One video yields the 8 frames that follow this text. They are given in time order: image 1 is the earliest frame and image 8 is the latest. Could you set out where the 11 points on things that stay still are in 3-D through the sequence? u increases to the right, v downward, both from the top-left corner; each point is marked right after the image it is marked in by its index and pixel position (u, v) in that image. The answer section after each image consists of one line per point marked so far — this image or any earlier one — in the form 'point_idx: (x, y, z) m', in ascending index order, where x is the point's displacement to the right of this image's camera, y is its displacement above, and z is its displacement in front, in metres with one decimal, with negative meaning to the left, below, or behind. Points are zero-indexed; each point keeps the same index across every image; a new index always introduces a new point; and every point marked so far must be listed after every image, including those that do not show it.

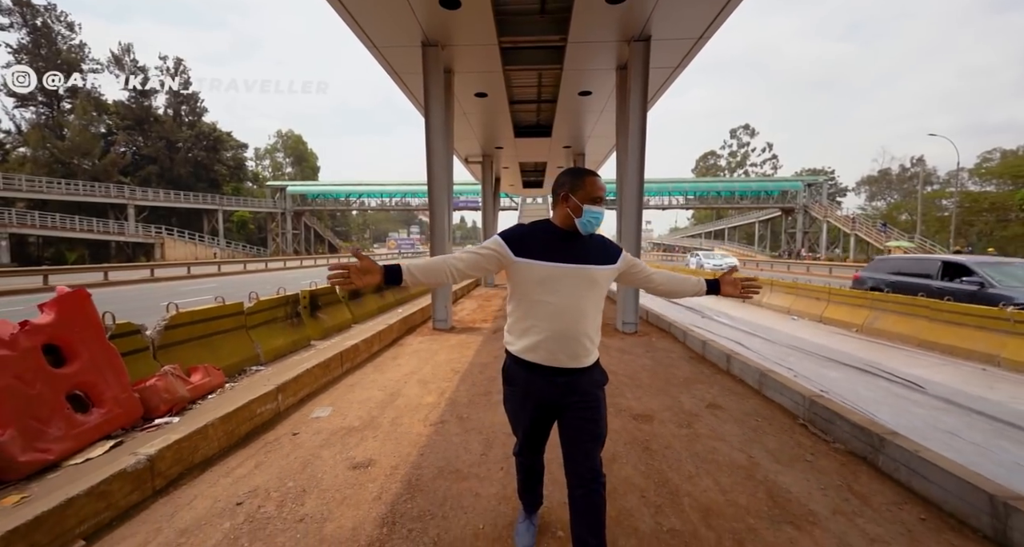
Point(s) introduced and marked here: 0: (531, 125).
0: (+0.6, +4.5, +11.6) m
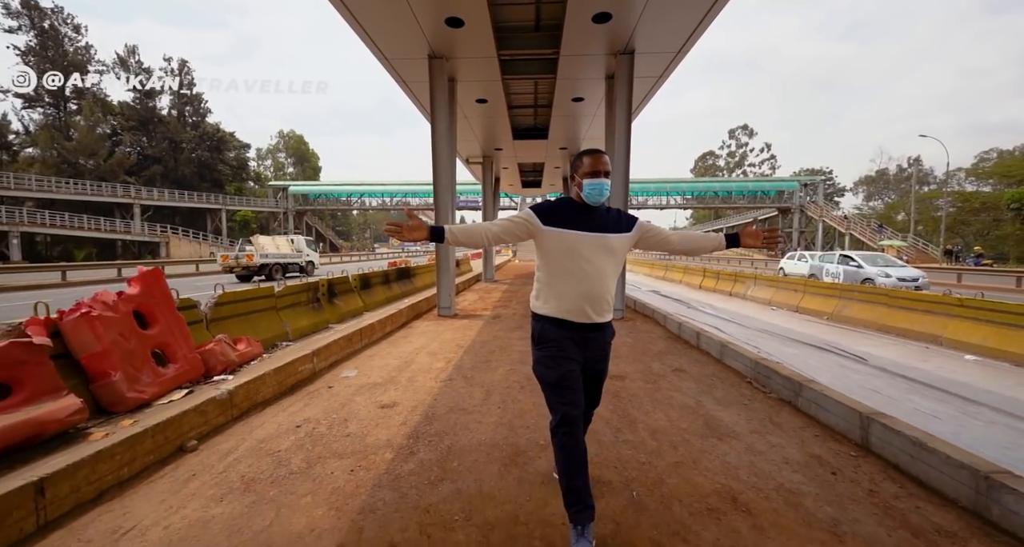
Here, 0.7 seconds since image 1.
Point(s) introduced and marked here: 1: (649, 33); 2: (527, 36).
0: (+0.6, +4.6, +12.3) m
1: (+2.3, +4.0, +6.4) m
2: (+0.3, +4.4, +7.2) m
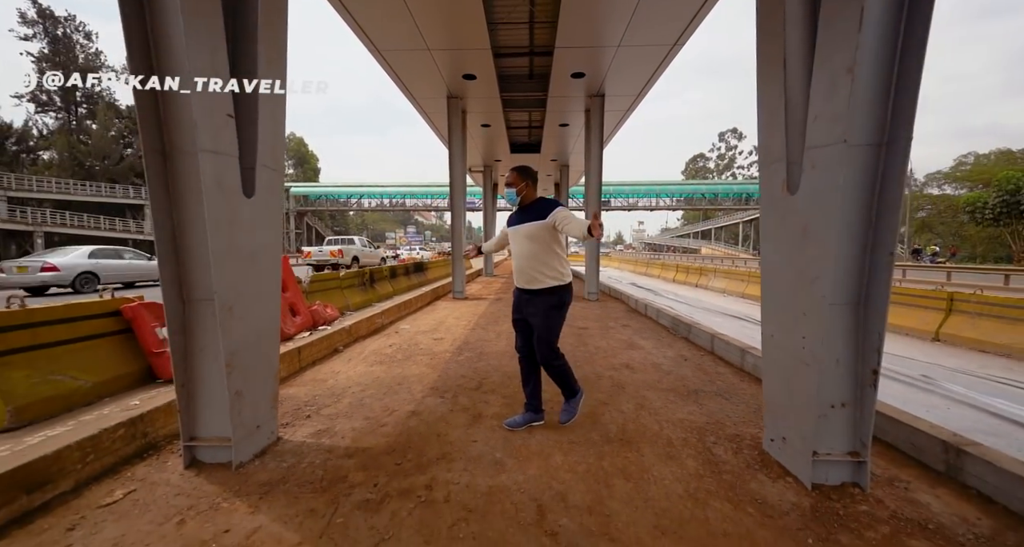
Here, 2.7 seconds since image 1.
0: (+0.5, +4.9, +14.5) m
1: (+2.3, +4.2, +8.5) m
2: (+0.3, +4.6, +9.3) m
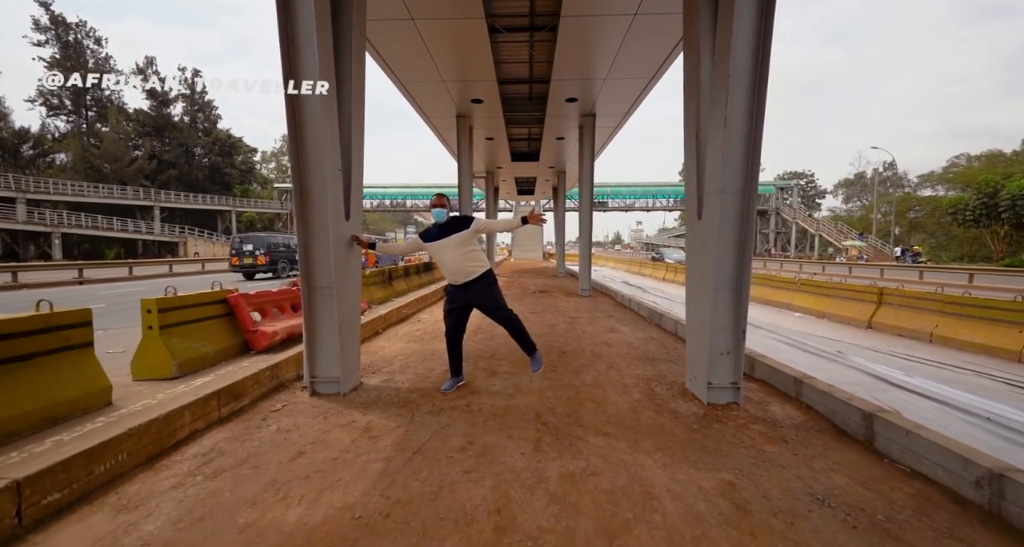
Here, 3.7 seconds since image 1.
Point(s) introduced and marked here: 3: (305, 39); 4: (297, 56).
0: (+0.5, +4.9, +15.7) m
1: (+2.4, +4.3, +9.7) m
2: (+0.3, +4.6, +10.5) m
3: (-1.6, +1.8, +3.0) m
4: (-1.7, +1.7, +3.1) m
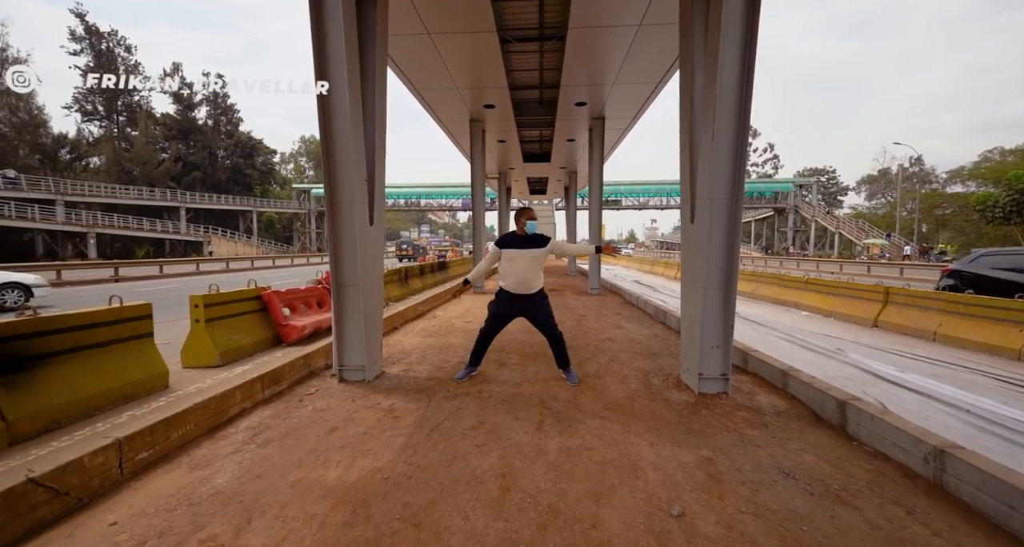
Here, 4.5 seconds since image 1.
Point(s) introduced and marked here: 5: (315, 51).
0: (+1.0, +4.9, +16.0) m
1: (+2.7, +4.3, +10.0) m
2: (+0.6, +4.6, +10.8) m
3: (-1.6, +1.8, +3.4) m
4: (-1.6, +1.7, +3.5) m
5: (-1.7, +2.0, +3.4) m
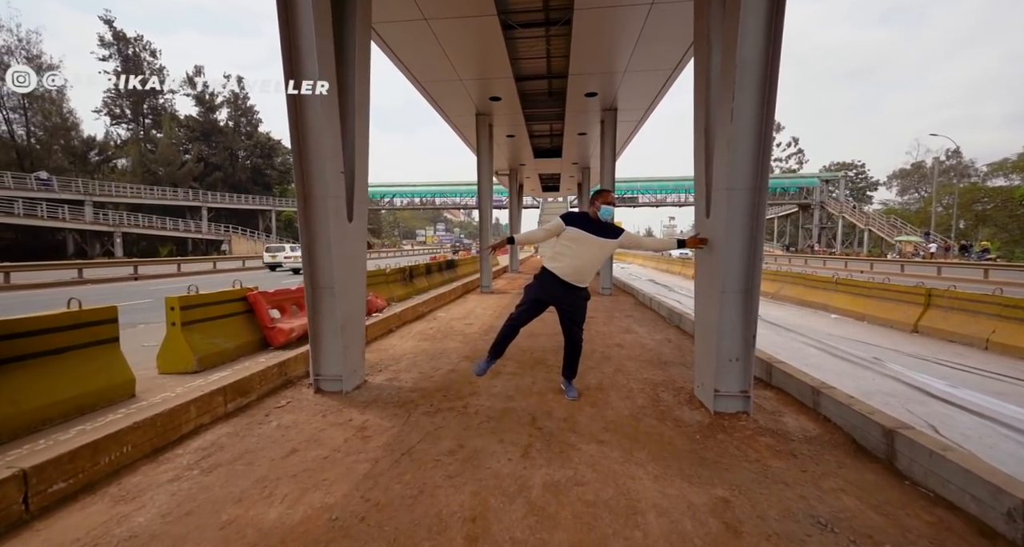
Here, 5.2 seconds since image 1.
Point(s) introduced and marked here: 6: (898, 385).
0: (+1.4, +5.0, +15.5) m
1: (+2.8, +4.3, +9.4) m
2: (+0.8, +4.7, +10.3) m
3: (-1.6, +1.8, +3.1) m
4: (-1.7, +1.7, +3.1) m
5: (-1.8, +1.9, +3.0) m
6: (+4.2, -1.2, +4.2) m
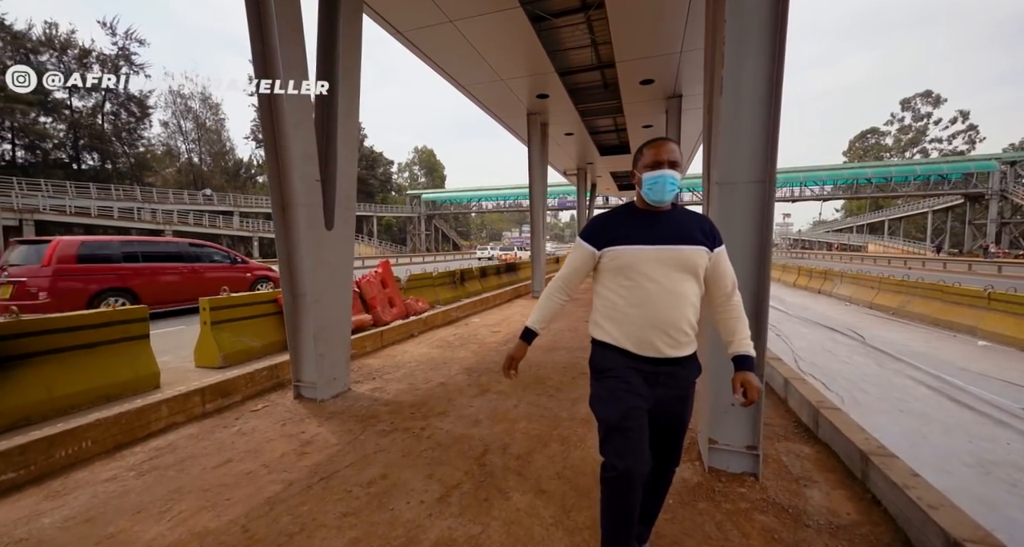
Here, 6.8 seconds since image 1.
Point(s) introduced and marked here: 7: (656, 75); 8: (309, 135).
0: (+3.9, +4.8, +14.5) m
1: (+3.9, +4.2, +8.3) m
2: (+2.2, +4.5, +9.7) m
3: (-1.9, +1.8, +3.1) m
4: (-2.0, +1.7, +3.2) m
5: (-2.1, +1.9, +3.1) m
6: (+4.0, -1.4, +2.9) m
7: (+3.0, +4.1, +8.0) m
8: (-1.7, +1.2, +3.3) m
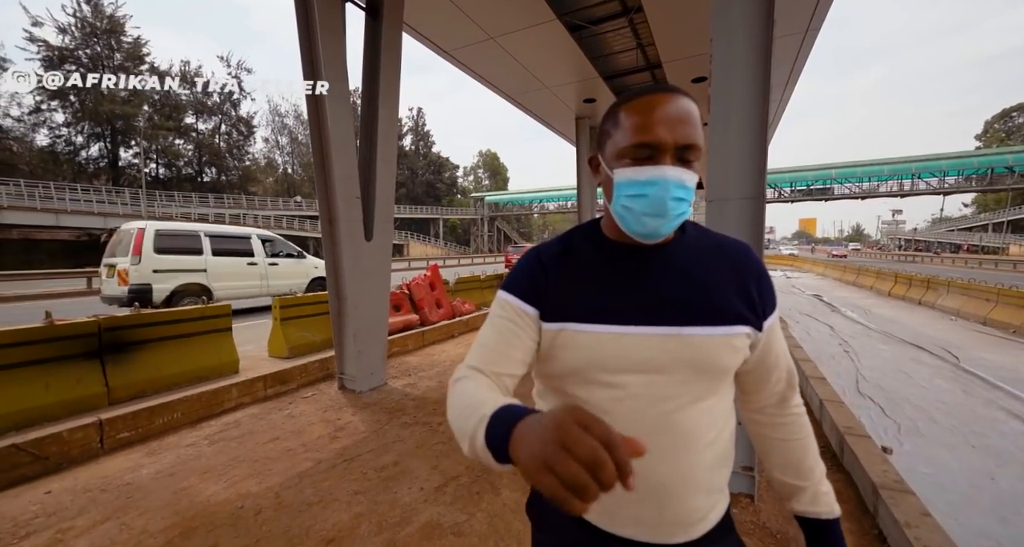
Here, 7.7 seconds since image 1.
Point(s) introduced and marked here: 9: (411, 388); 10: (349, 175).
0: (+5.9, +4.7, +13.9) m
1: (+4.9, +4.0, +7.8) m
2: (+3.4, +4.4, +9.4) m
3: (-1.8, +1.7, +3.6) m
4: (-1.8, +1.6, +3.7) m
5: (-1.9, +1.8, +3.6) m
6: (+4.0, -1.5, +2.4) m
7: (+3.9, +4.0, +7.6) m
8: (-1.5, +1.1, +3.8) m
9: (-1.1, -1.2, +4.1) m
10: (-1.6, +0.9, +3.8) m
